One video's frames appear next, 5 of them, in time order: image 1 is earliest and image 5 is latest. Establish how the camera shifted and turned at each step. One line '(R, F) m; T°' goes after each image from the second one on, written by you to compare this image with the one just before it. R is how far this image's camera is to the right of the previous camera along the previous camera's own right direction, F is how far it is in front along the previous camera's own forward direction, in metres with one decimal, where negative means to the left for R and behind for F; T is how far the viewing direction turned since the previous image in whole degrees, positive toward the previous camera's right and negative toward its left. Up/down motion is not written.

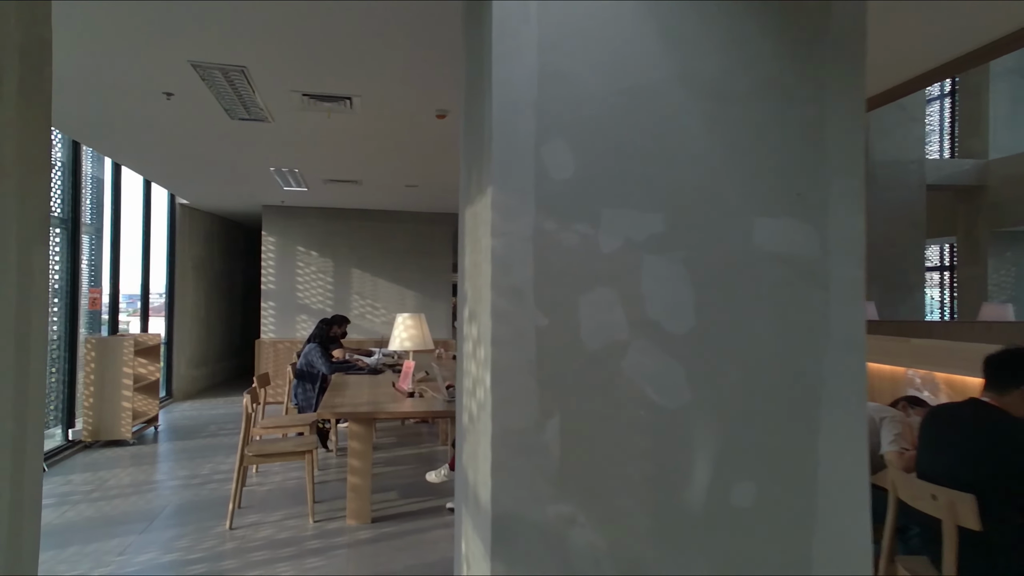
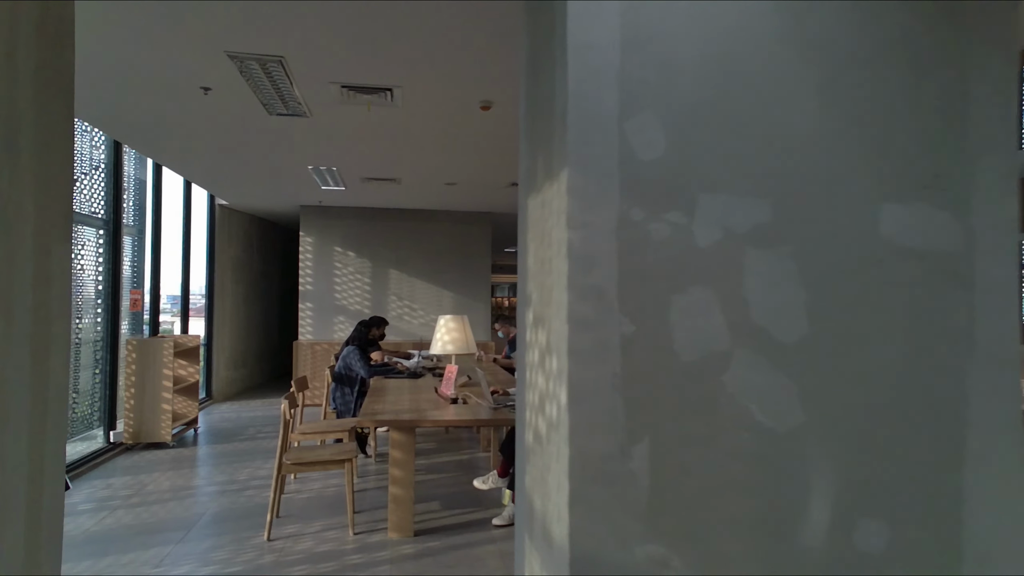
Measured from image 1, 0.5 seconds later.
(-0.1, +0.2) m; -3°
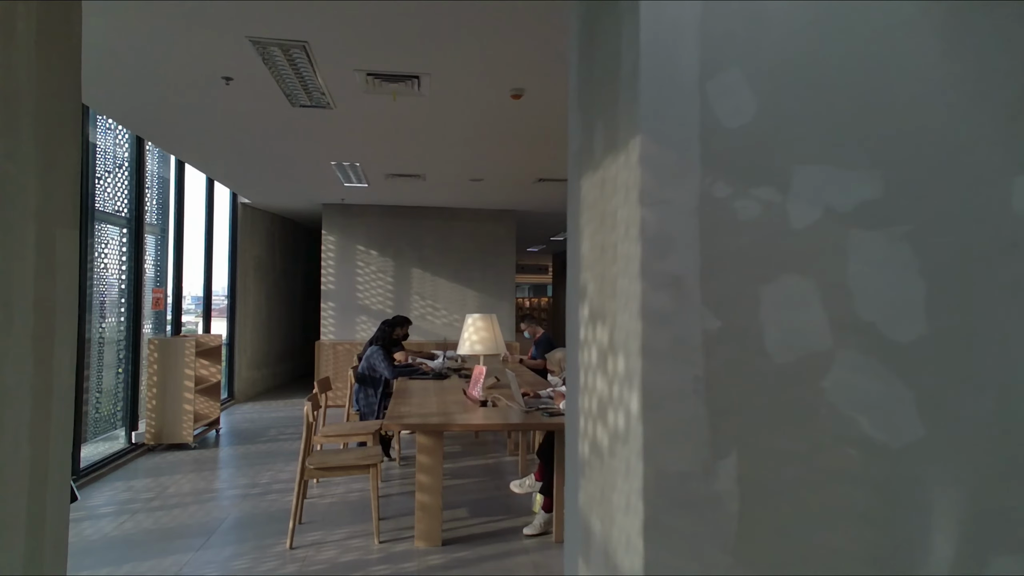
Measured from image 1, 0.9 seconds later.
(-0.1, +0.2) m; -2°
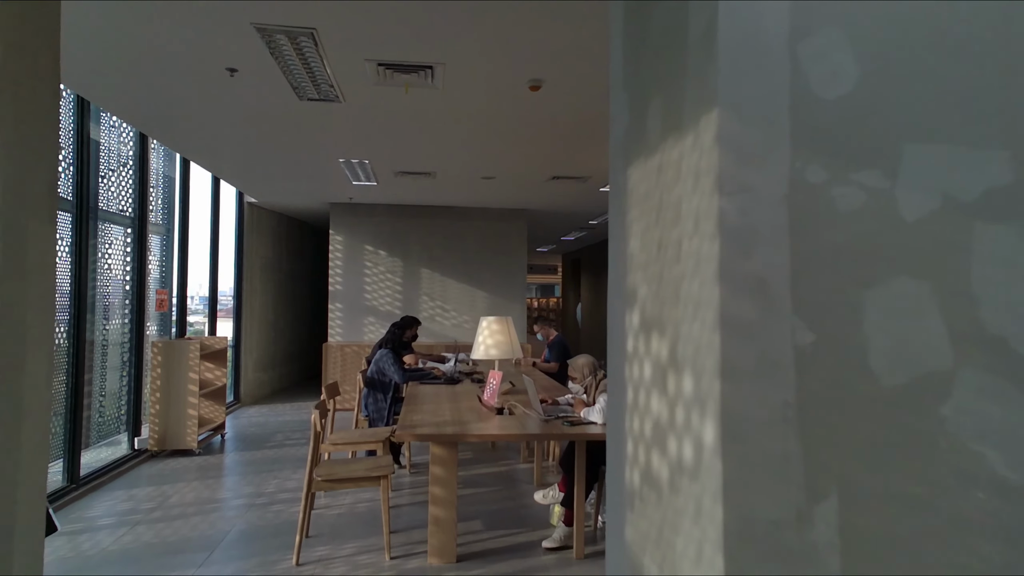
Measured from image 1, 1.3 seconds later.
(-0.1, +0.2) m; -1°
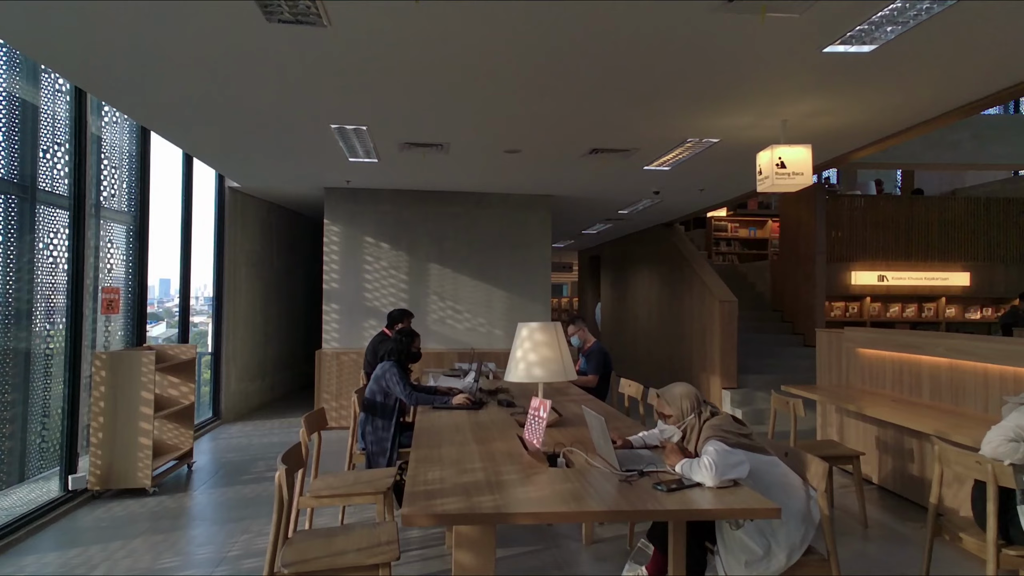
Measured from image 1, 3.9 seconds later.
(-0.2, +1.0) m; 0°
